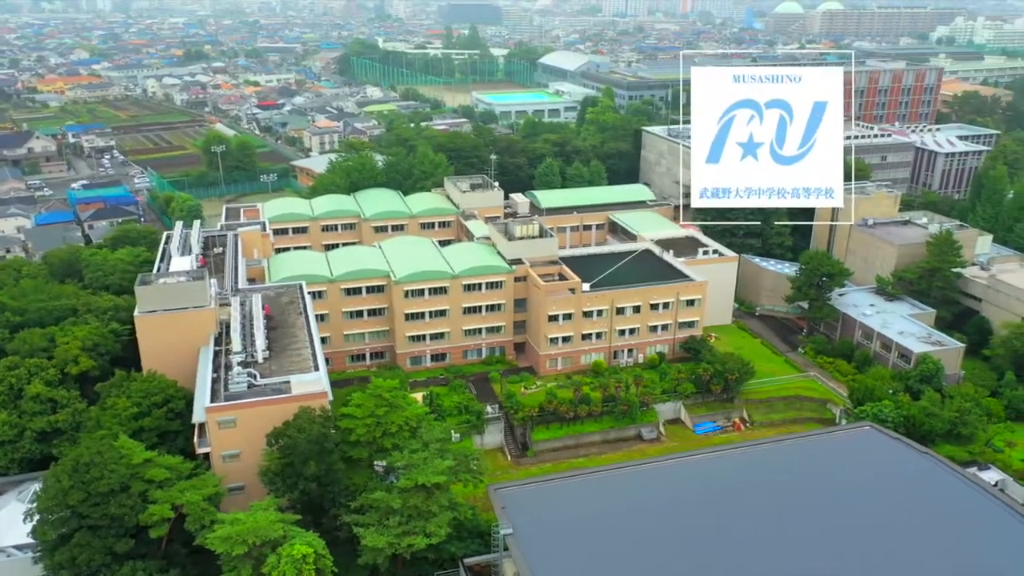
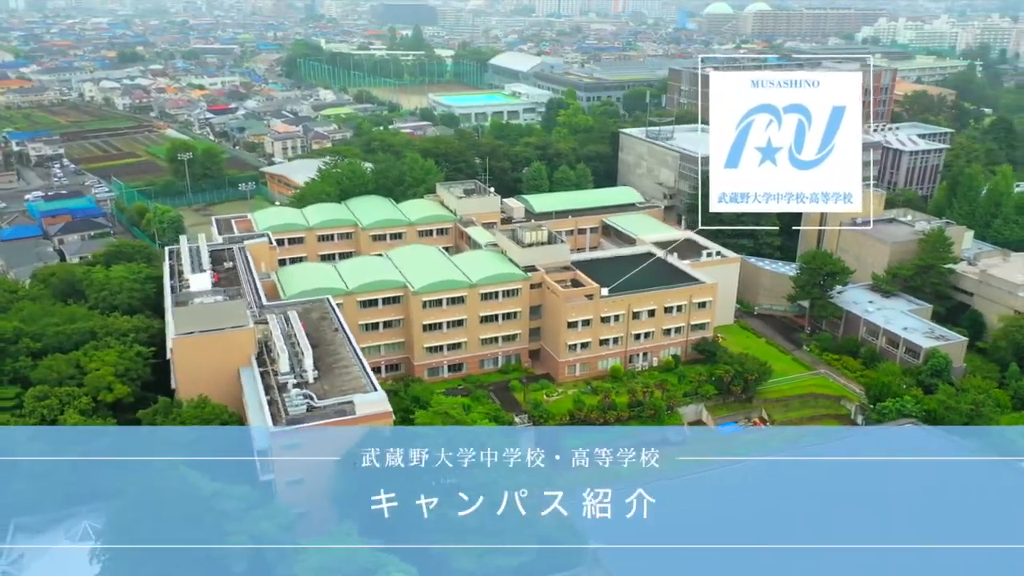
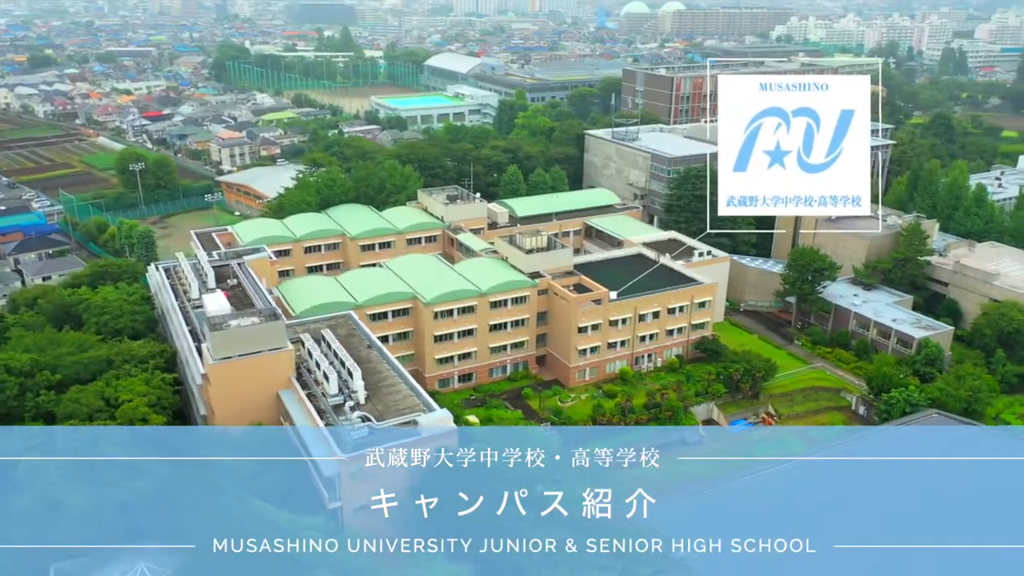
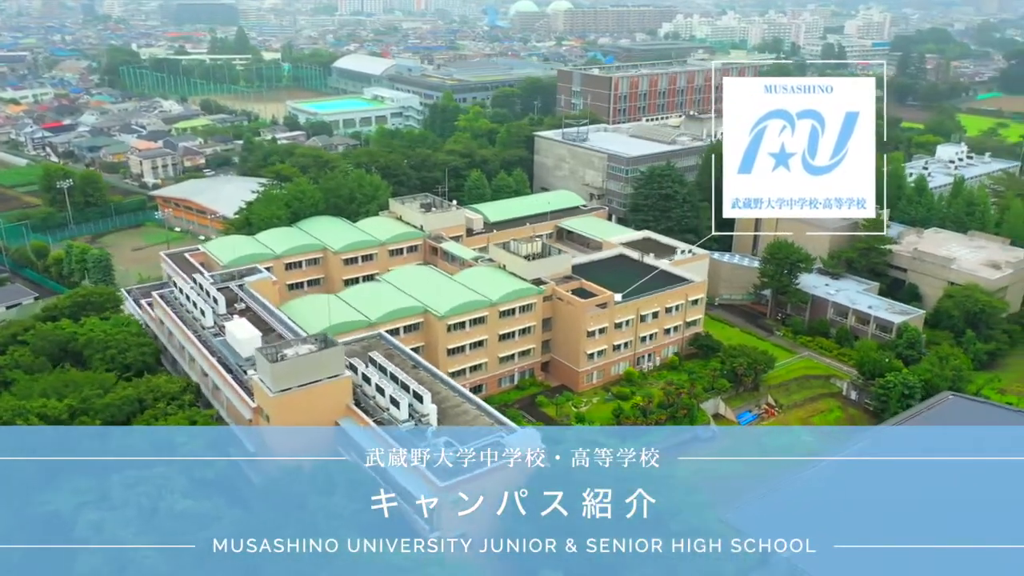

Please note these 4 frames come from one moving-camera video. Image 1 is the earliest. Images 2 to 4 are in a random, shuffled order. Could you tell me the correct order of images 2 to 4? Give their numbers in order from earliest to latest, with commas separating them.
2, 3, 4
